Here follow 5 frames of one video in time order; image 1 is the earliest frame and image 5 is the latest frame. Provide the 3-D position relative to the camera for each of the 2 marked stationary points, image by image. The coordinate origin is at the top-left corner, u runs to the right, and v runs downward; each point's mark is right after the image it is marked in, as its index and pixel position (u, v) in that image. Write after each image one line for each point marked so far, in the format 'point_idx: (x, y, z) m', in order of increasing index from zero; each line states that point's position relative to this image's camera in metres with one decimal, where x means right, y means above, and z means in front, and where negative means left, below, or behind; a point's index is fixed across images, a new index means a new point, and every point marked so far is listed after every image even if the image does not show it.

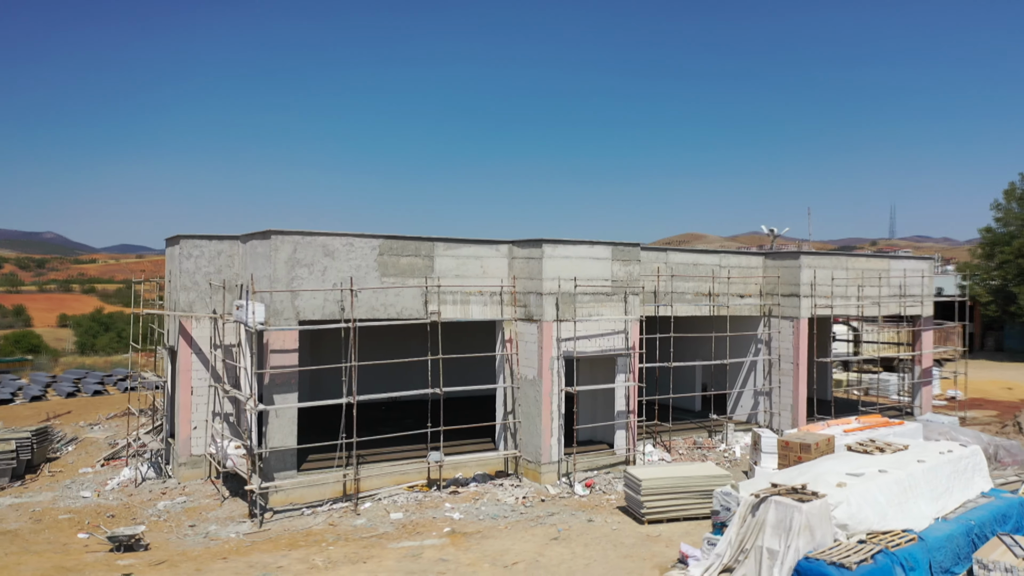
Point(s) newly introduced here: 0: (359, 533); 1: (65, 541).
0: (-2.5, -4.1, +11.3) m
1: (-7.1, -4.1, +10.9) m
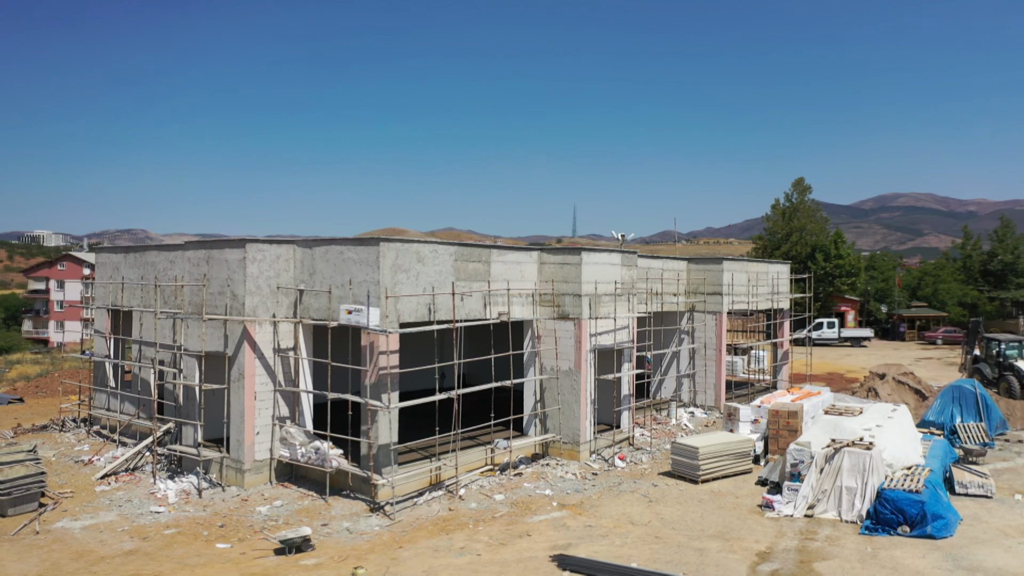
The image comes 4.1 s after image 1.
0: (-0.4, -4.2, +12.5) m
1: (-4.6, -4.2, +10.7) m
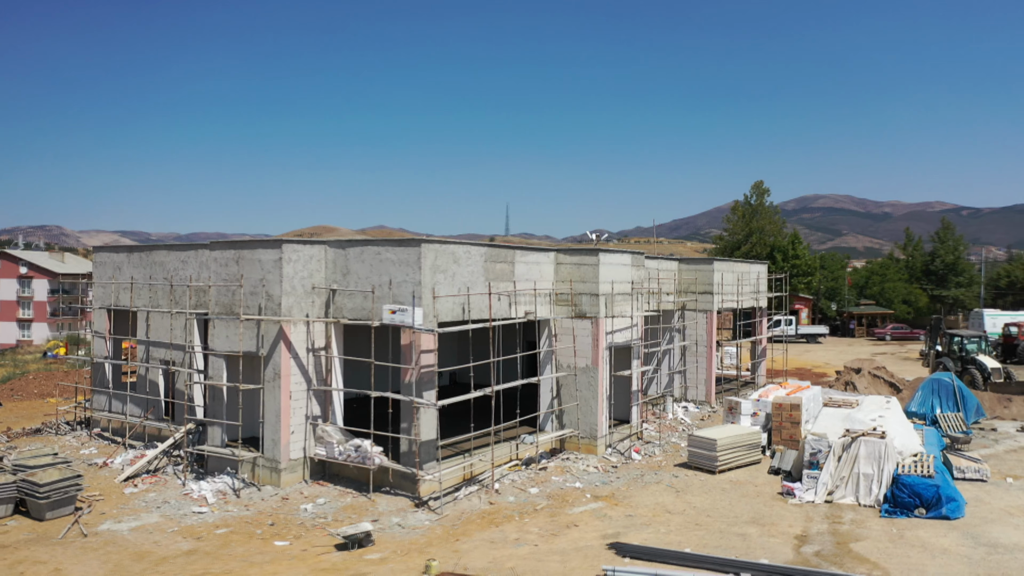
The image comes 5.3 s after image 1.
0: (+0.3, -4.2, +13.0) m
1: (-3.7, -4.2, +10.8) m
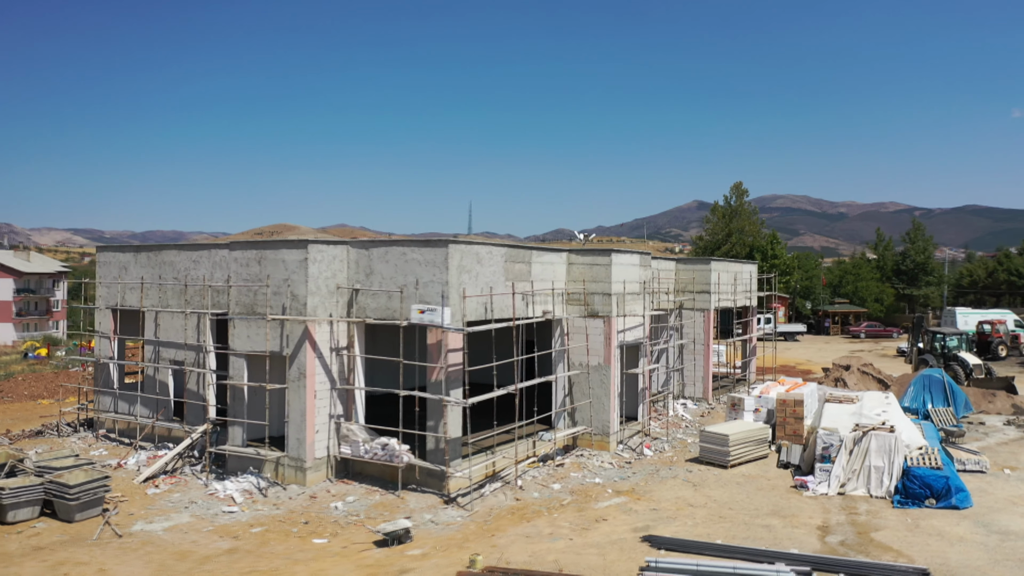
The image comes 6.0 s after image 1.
0: (+0.8, -4.2, +13.3) m
1: (-3.1, -4.2, +10.9) m
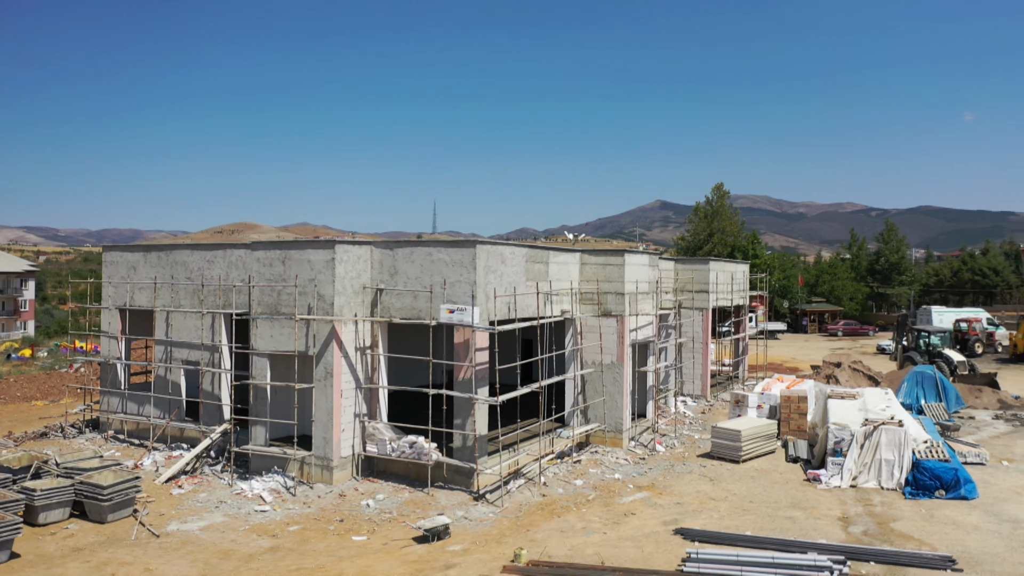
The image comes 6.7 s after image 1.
0: (+1.4, -4.2, +13.6) m
1: (-2.5, -4.2, +11.1) m
